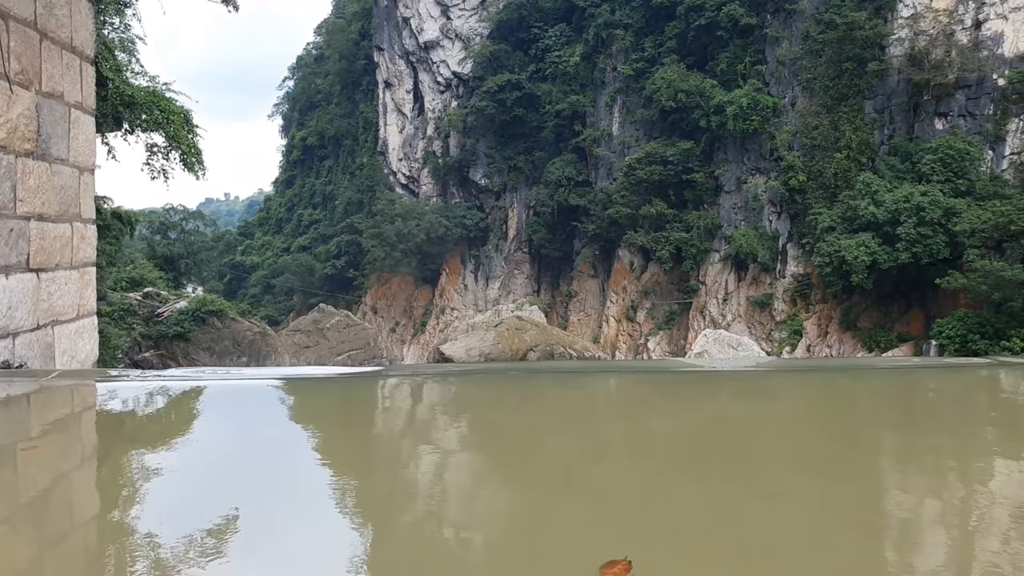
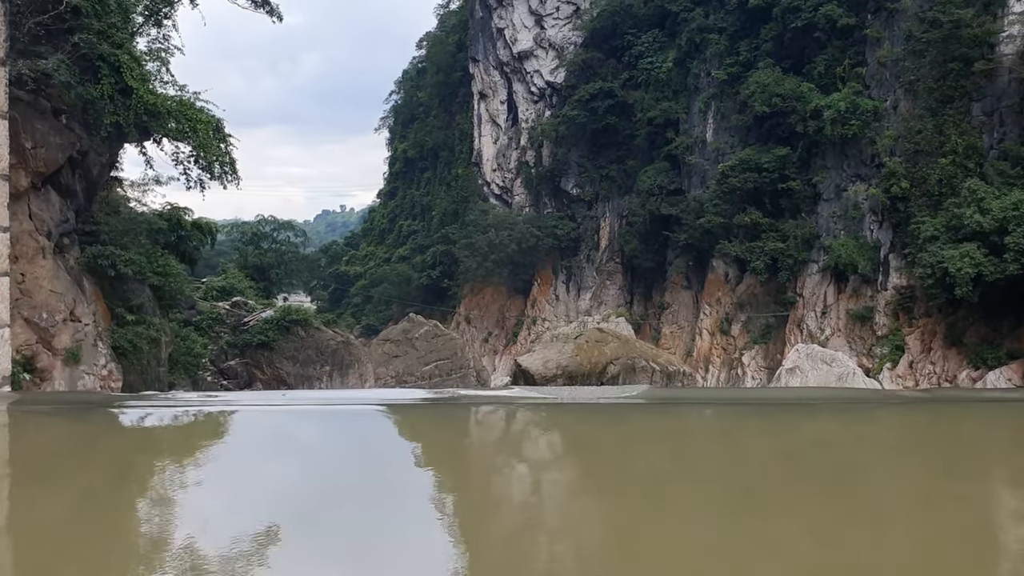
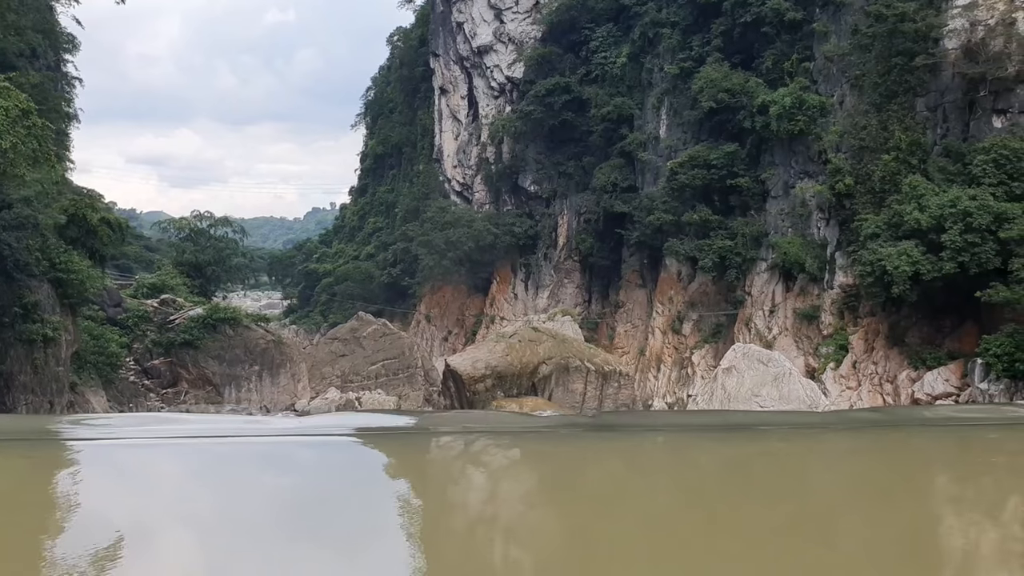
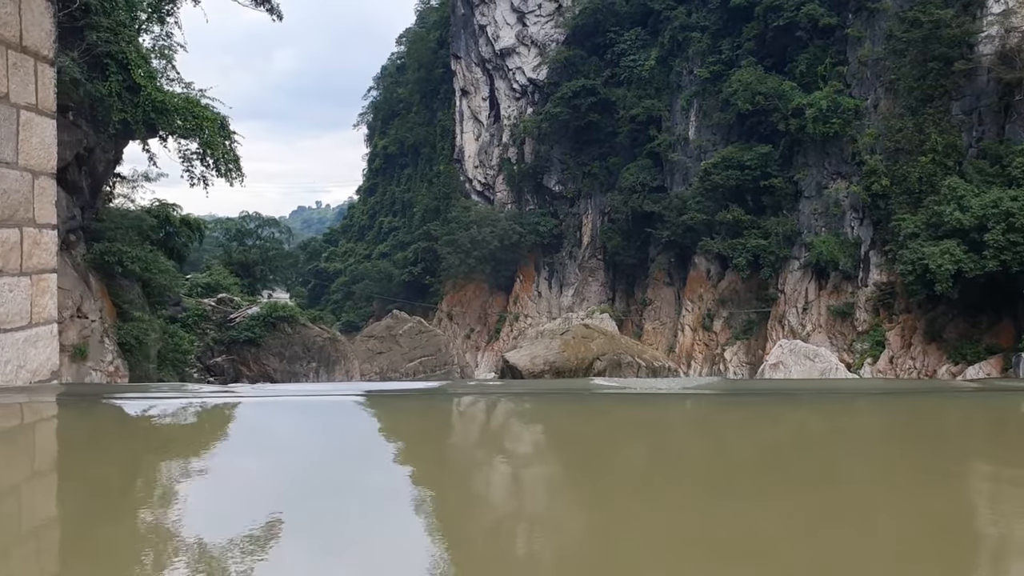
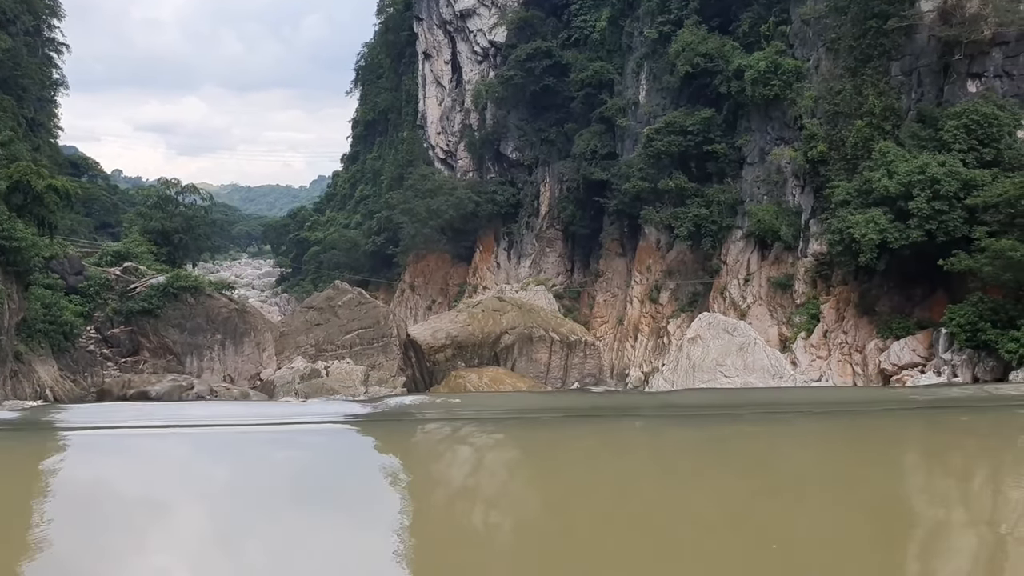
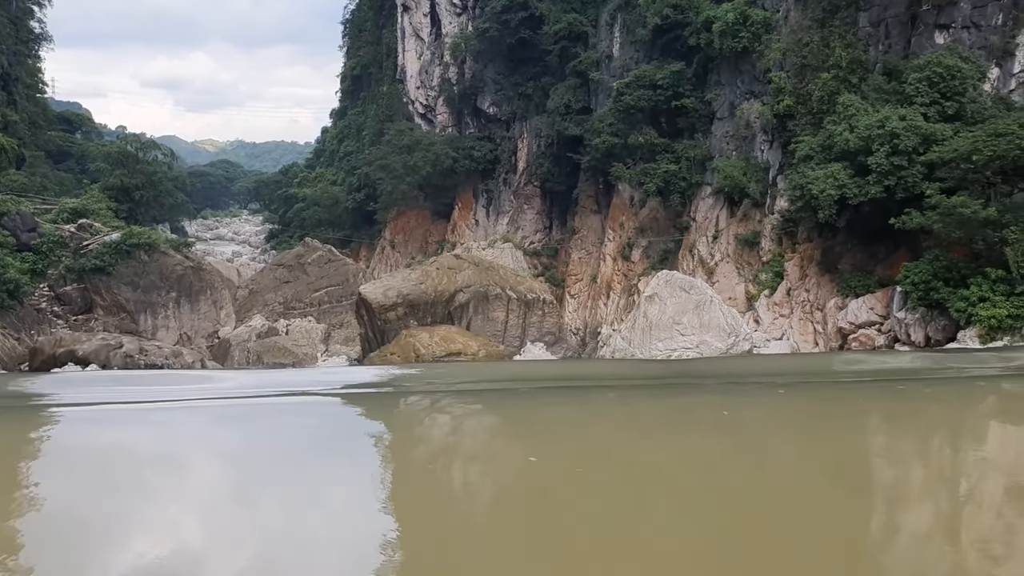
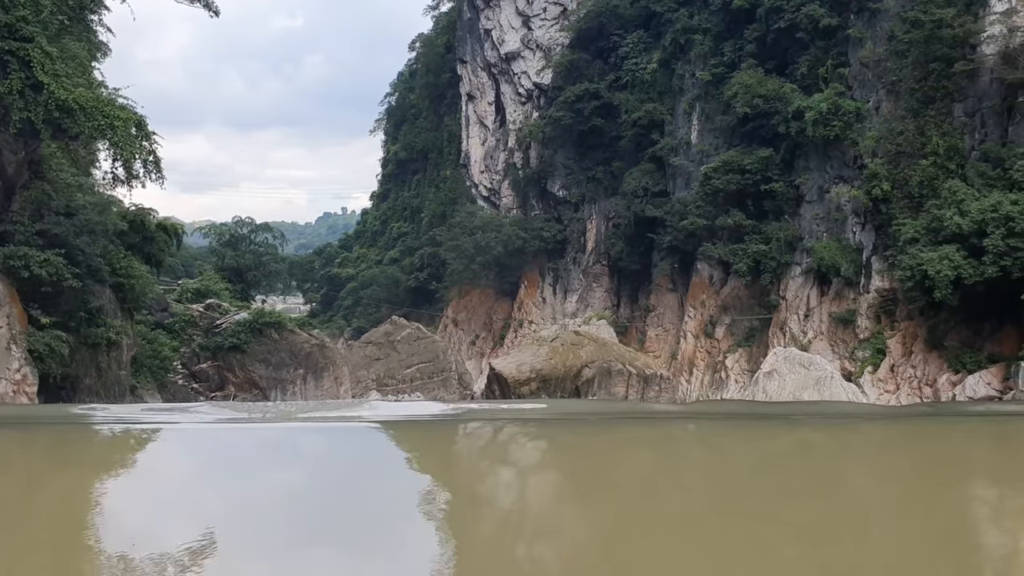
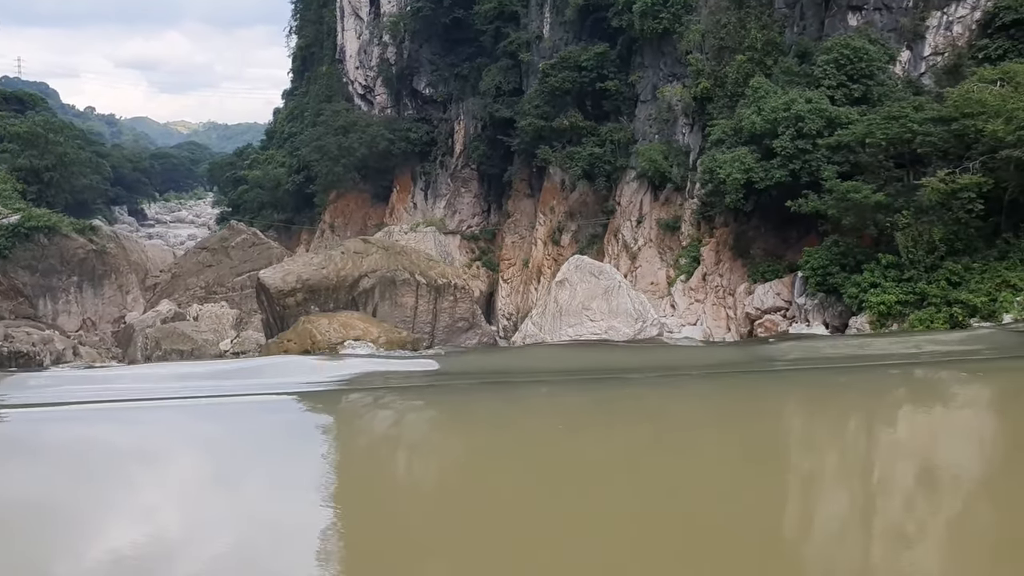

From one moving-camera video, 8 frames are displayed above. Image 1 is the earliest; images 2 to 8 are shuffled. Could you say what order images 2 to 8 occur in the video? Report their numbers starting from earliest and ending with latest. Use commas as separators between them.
4, 2, 7, 3, 5, 6, 8
